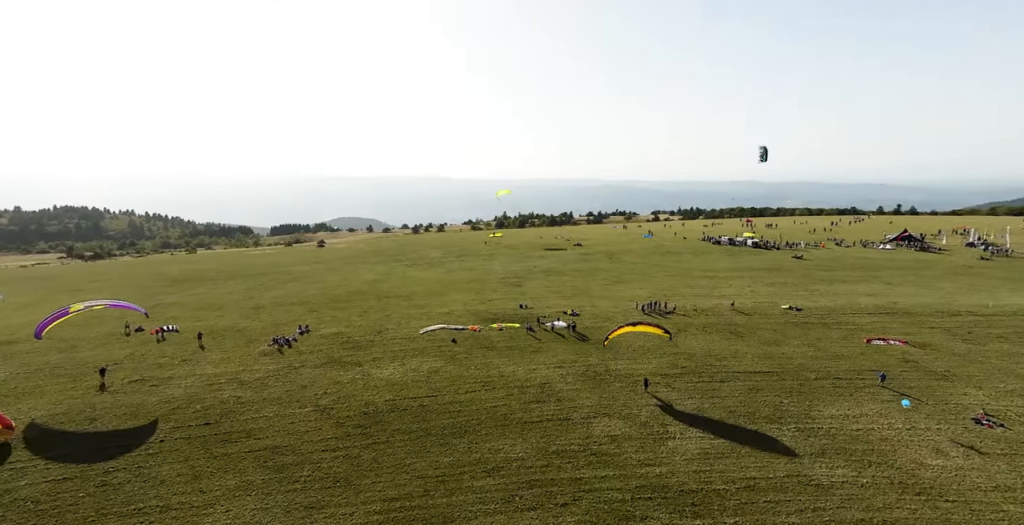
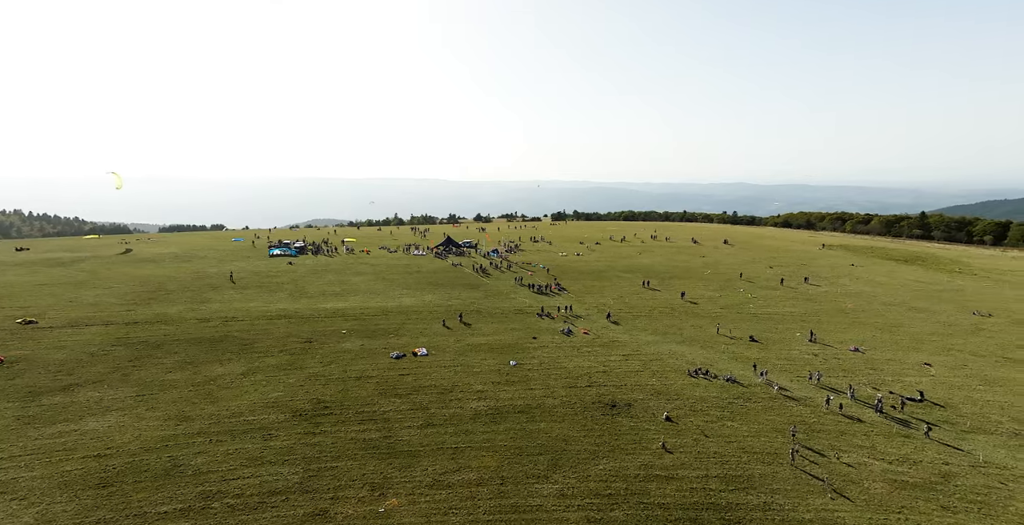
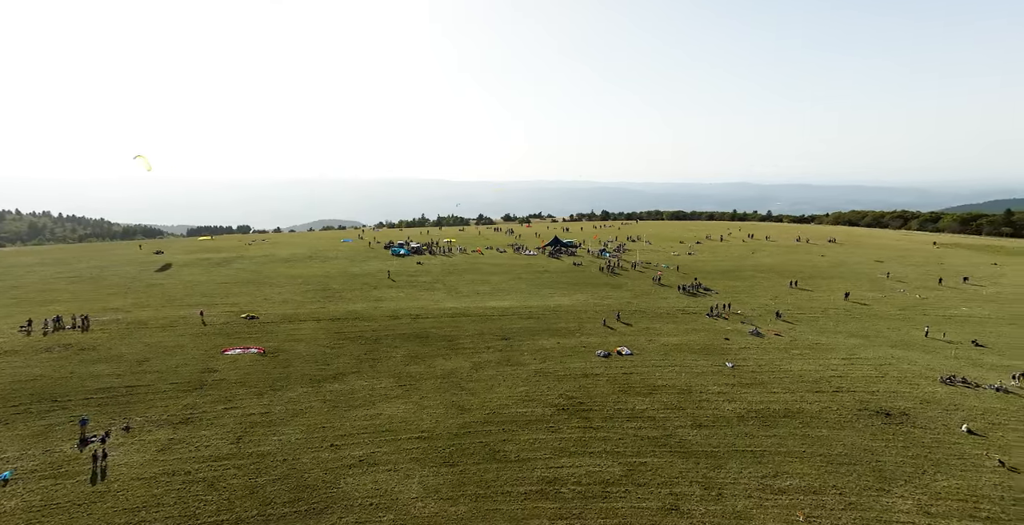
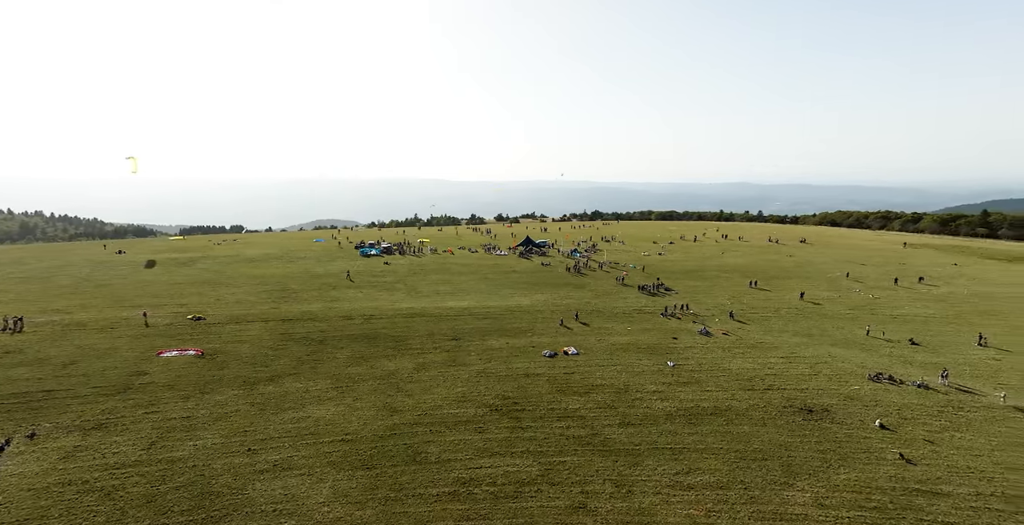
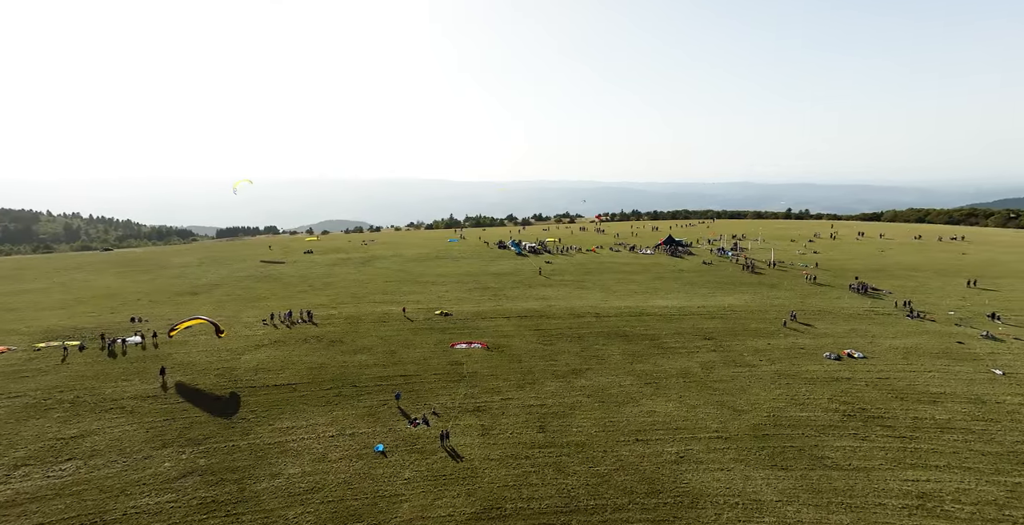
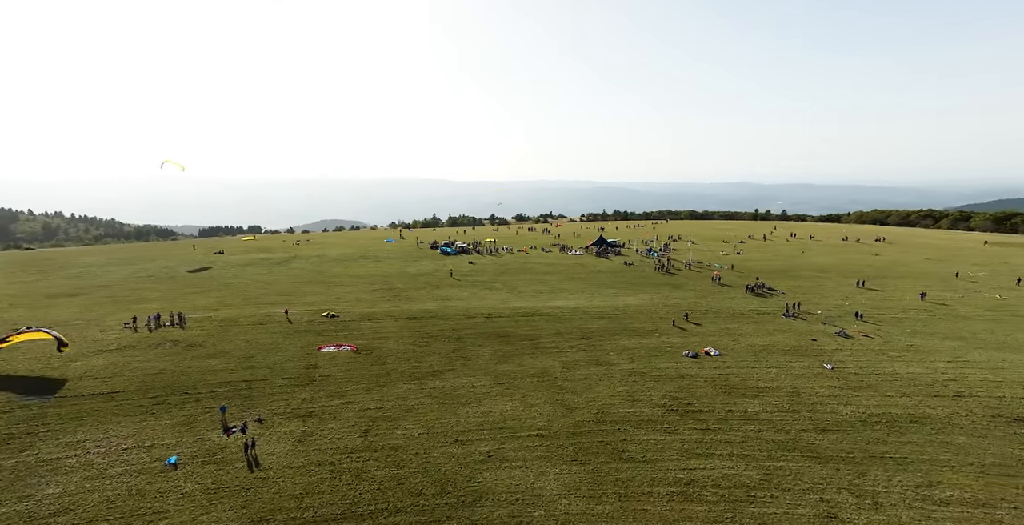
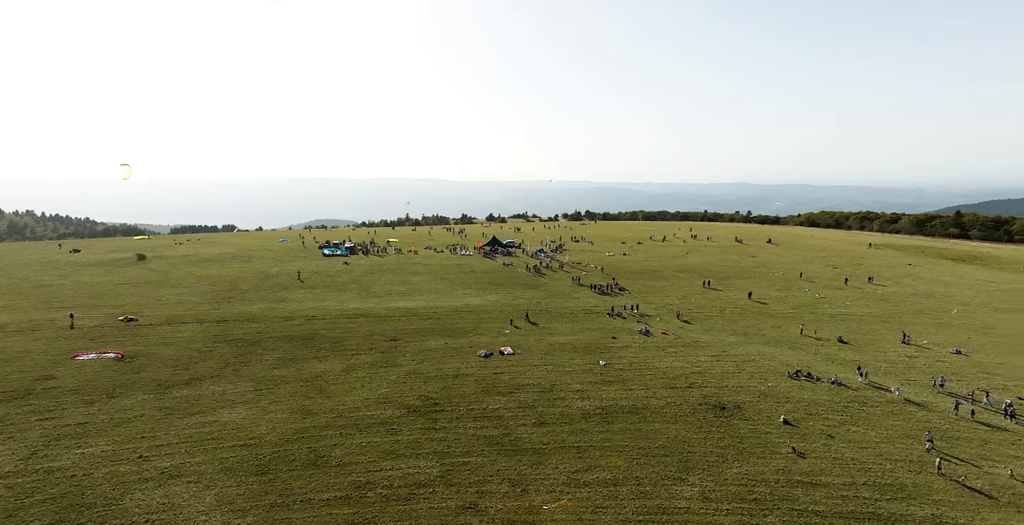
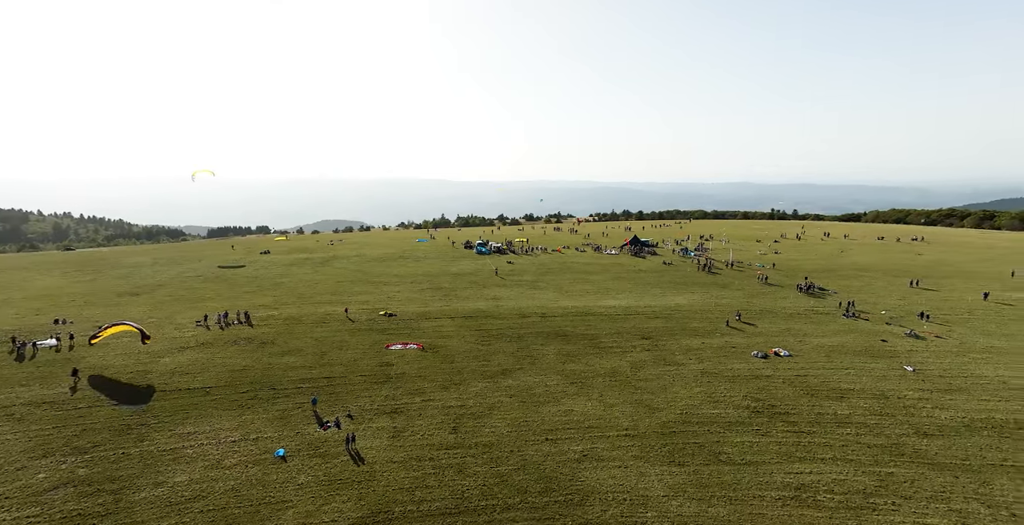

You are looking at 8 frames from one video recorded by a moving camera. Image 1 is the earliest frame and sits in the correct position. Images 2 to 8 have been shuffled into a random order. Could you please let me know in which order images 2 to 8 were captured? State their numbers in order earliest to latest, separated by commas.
5, 8, 6, 3, 4, 7, 2
